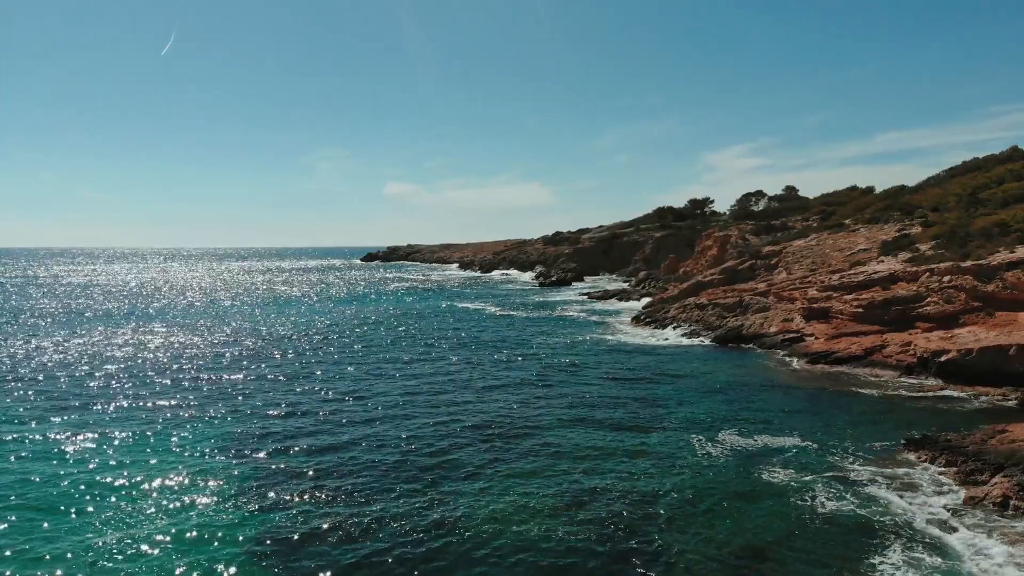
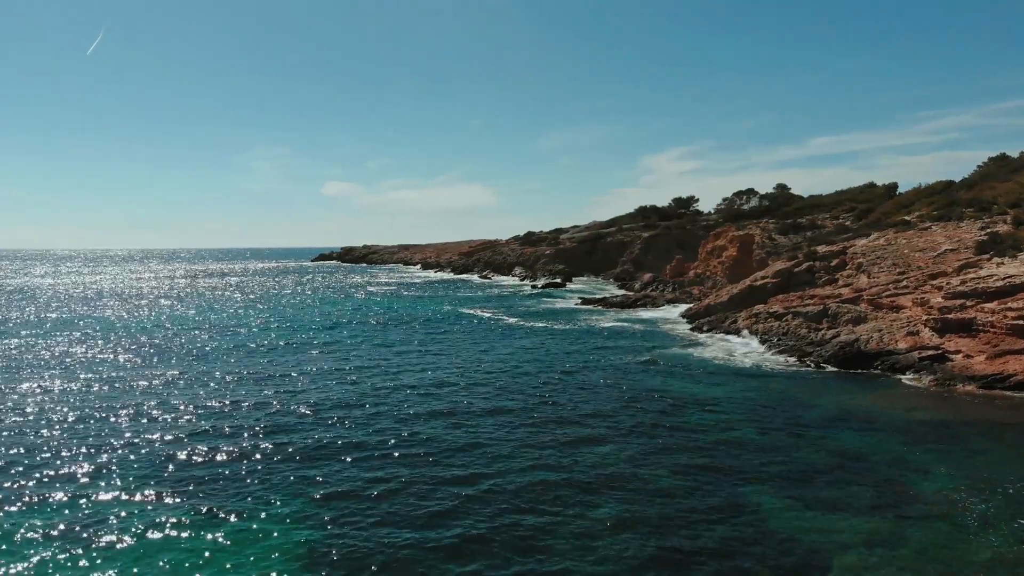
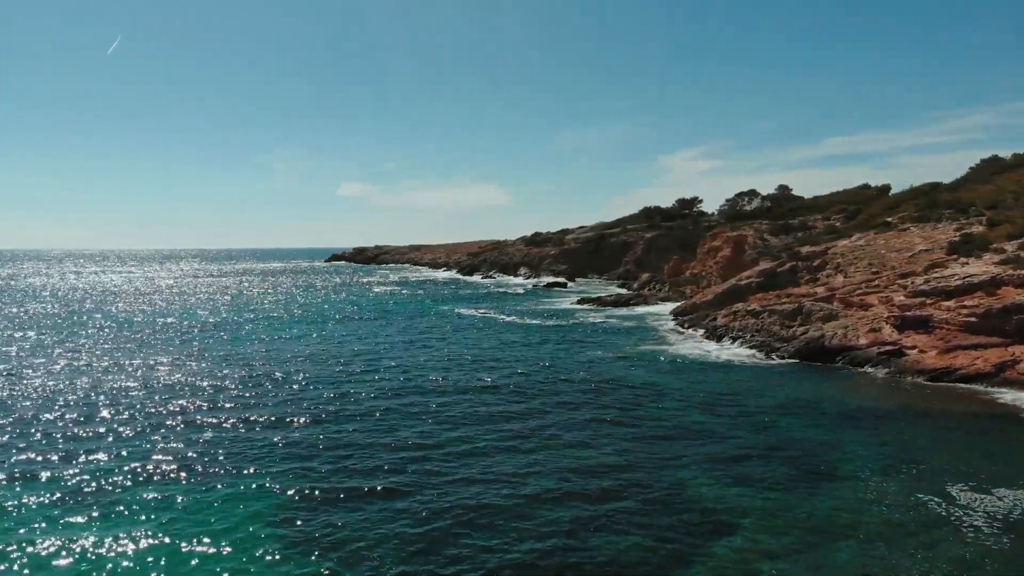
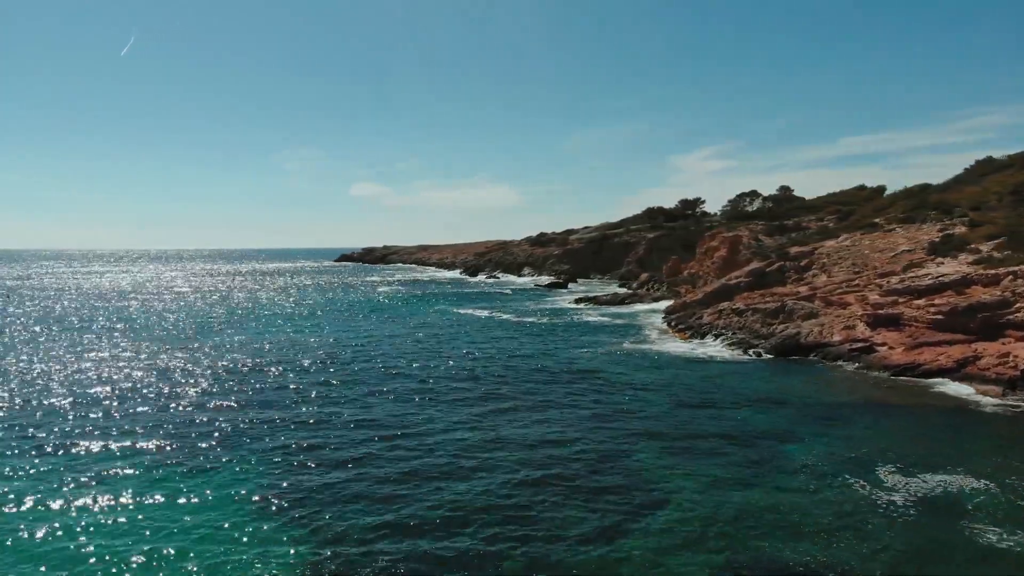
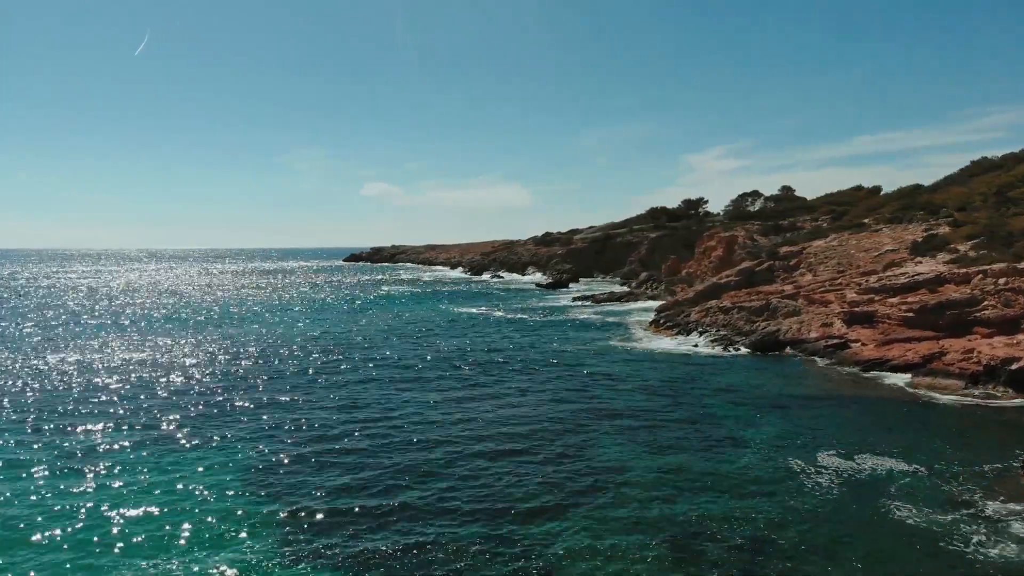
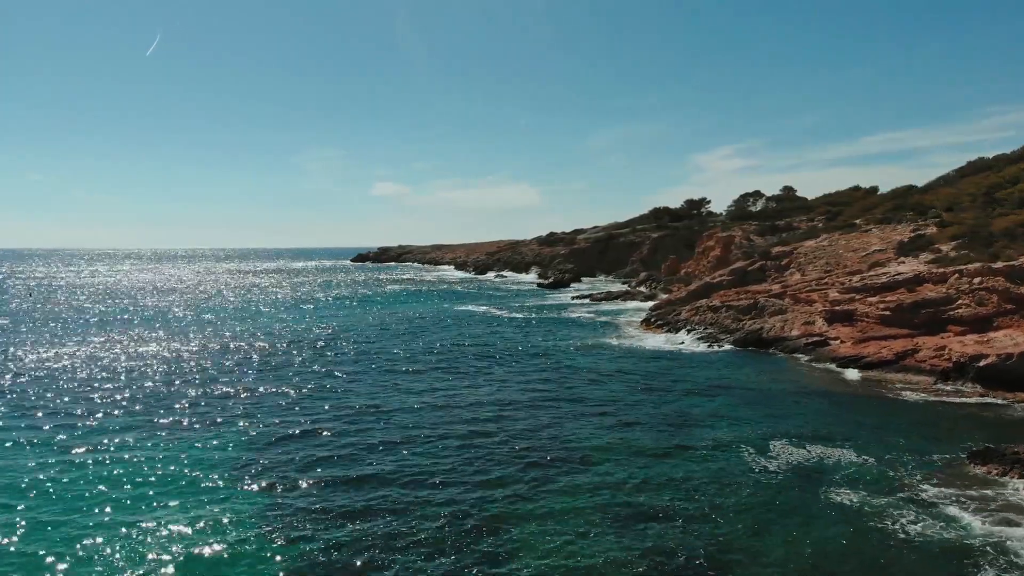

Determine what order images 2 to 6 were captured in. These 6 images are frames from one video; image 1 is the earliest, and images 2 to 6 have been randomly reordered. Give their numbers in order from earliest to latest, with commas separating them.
6, 5, 4, 3, 2
